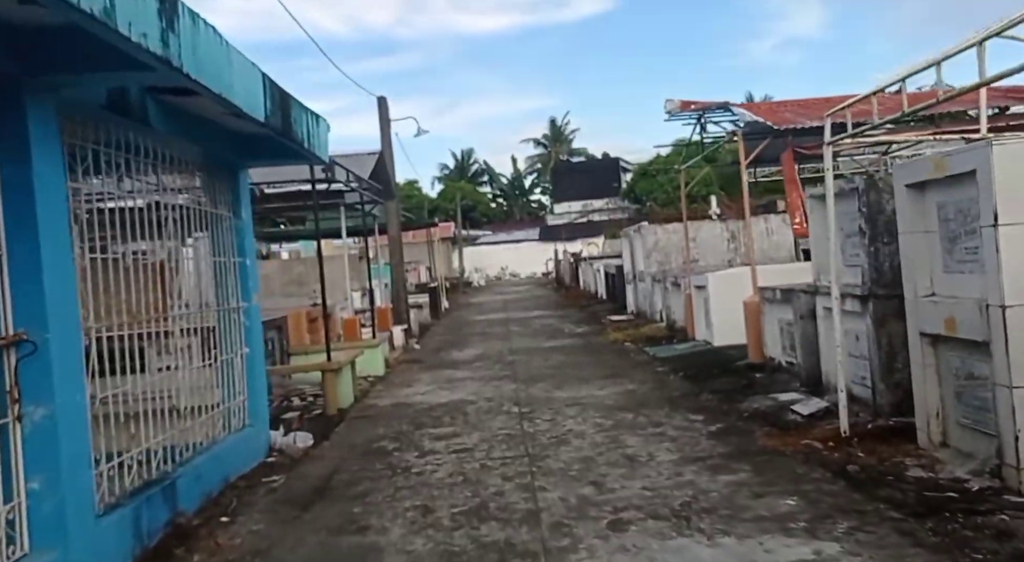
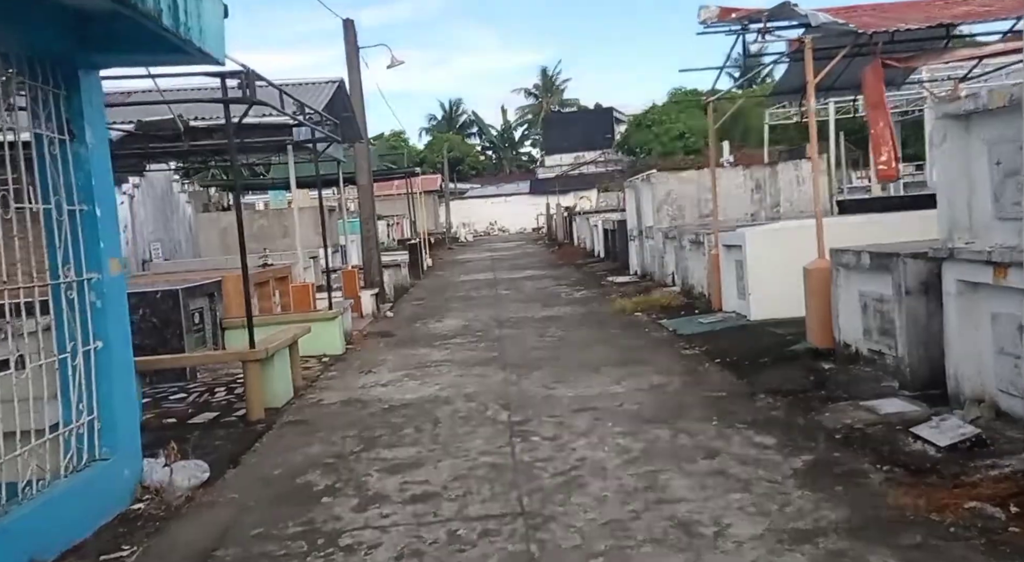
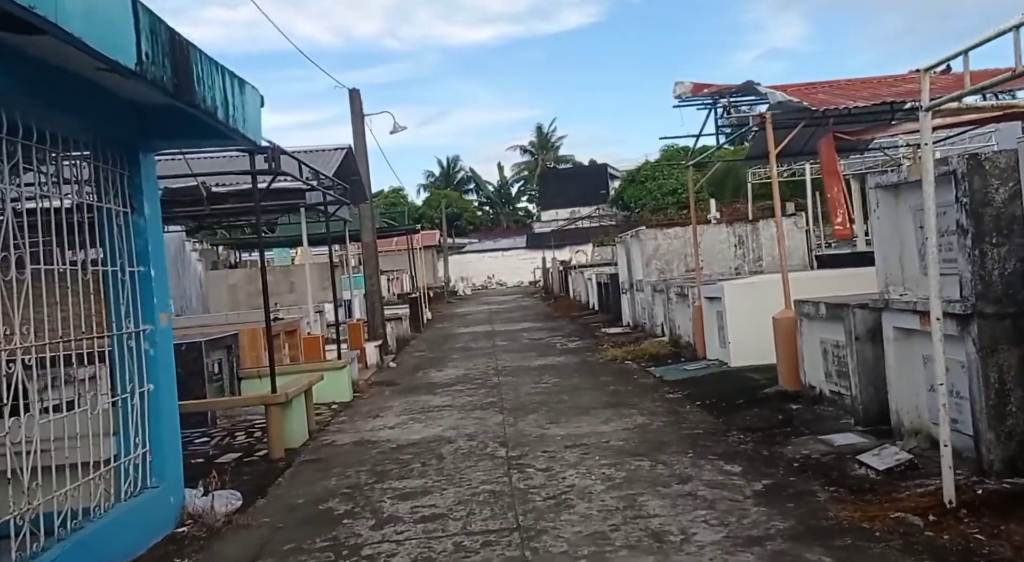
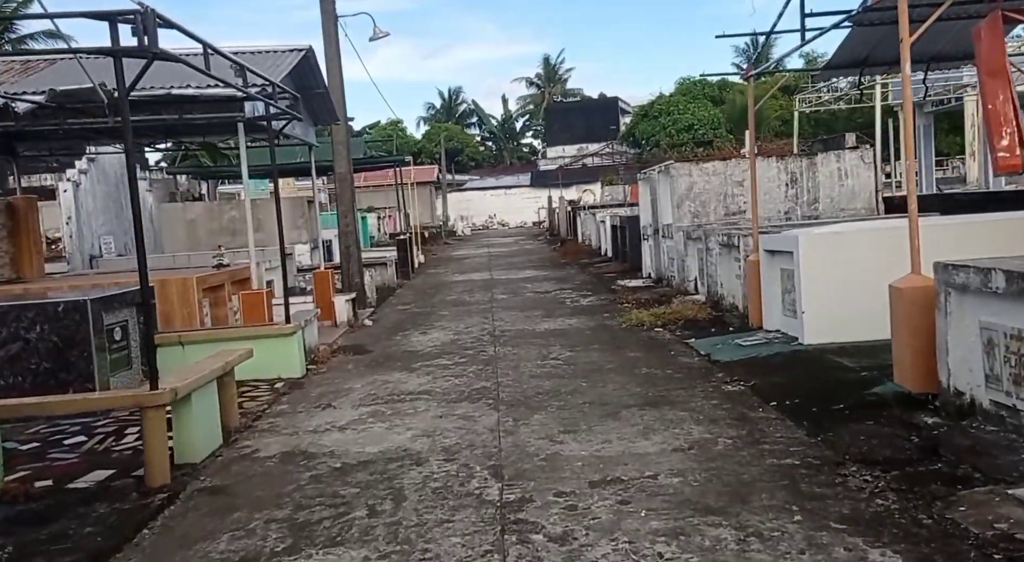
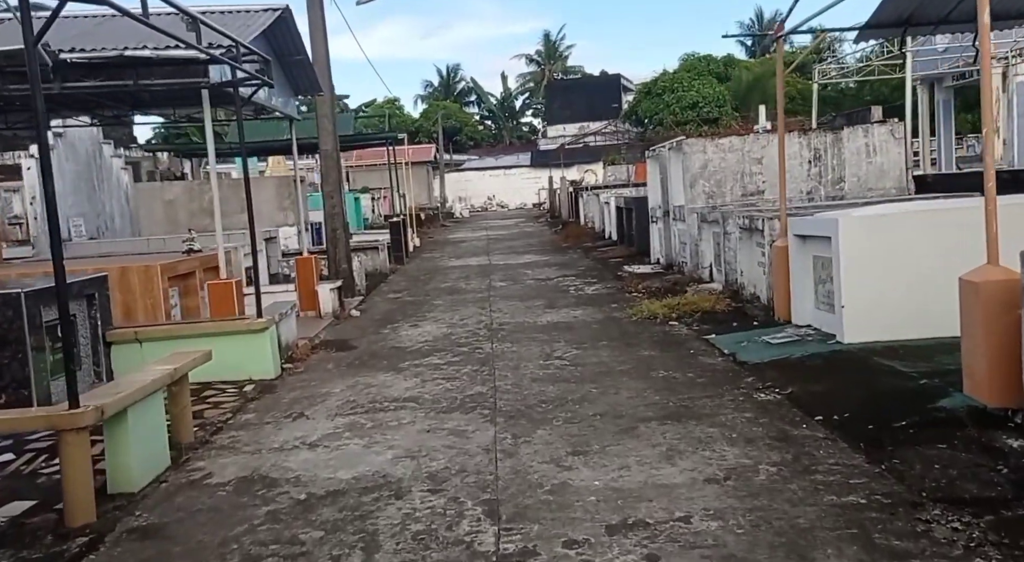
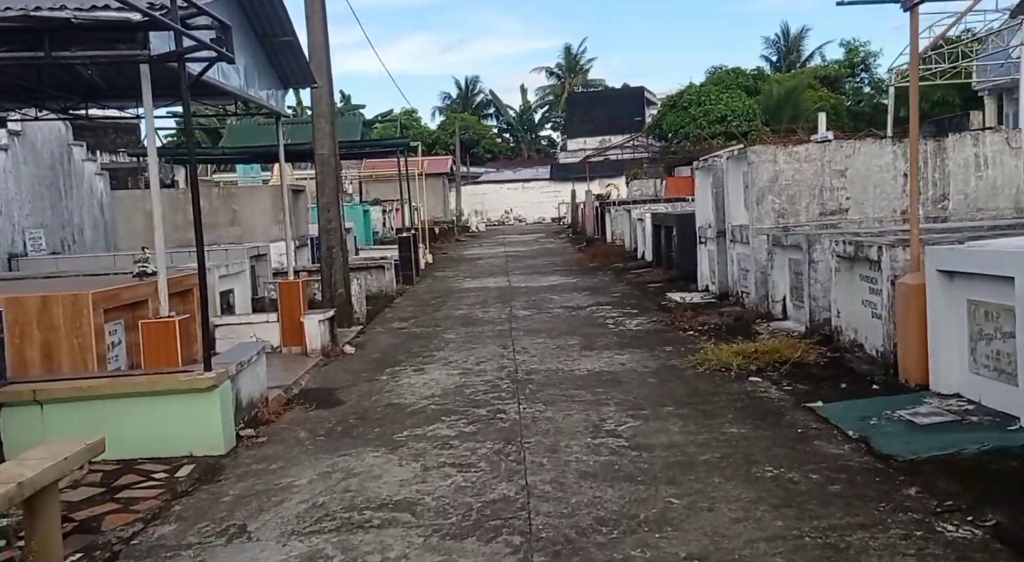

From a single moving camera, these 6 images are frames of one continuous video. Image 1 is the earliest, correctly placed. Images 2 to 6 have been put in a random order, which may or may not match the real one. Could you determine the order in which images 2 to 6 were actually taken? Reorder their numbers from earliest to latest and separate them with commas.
3, 2, 4, 5, 6
